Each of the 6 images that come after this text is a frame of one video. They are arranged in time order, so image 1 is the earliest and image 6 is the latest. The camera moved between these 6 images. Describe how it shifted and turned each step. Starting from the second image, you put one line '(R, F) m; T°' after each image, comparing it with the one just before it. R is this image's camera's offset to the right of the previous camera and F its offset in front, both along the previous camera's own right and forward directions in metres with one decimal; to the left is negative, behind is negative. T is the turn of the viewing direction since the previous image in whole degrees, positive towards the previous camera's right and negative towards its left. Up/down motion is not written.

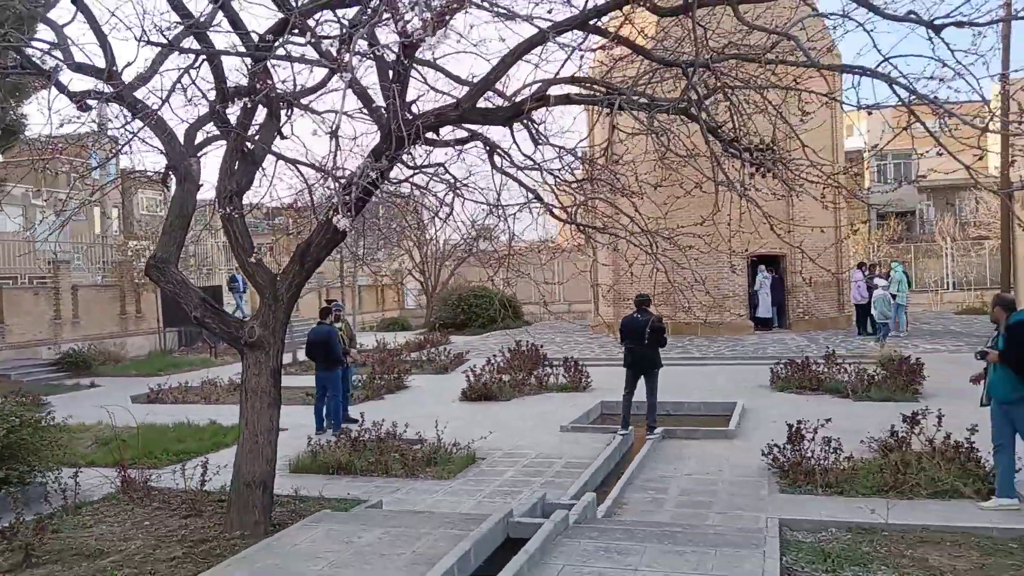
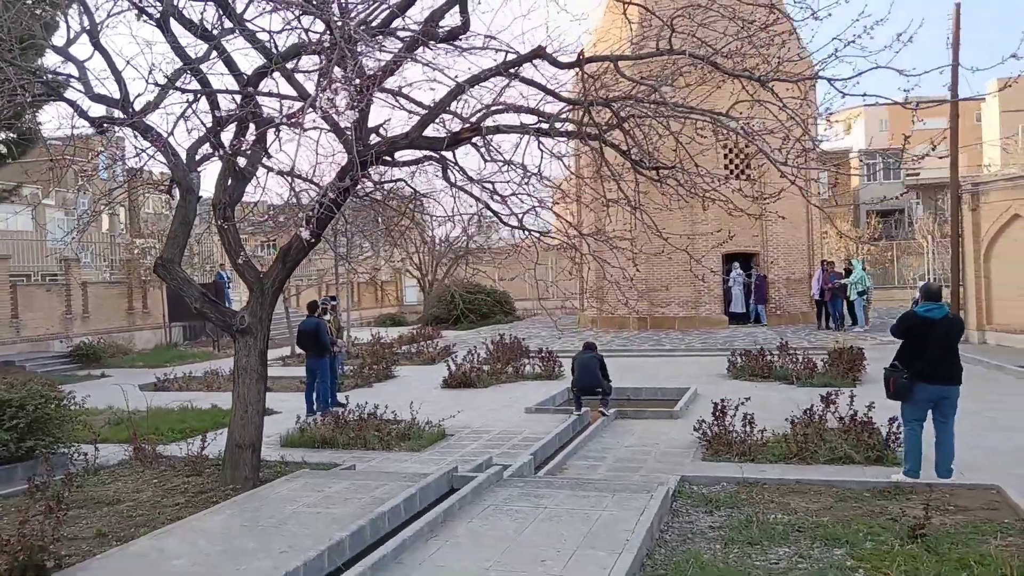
(+0.4, -1.1) m; 0°
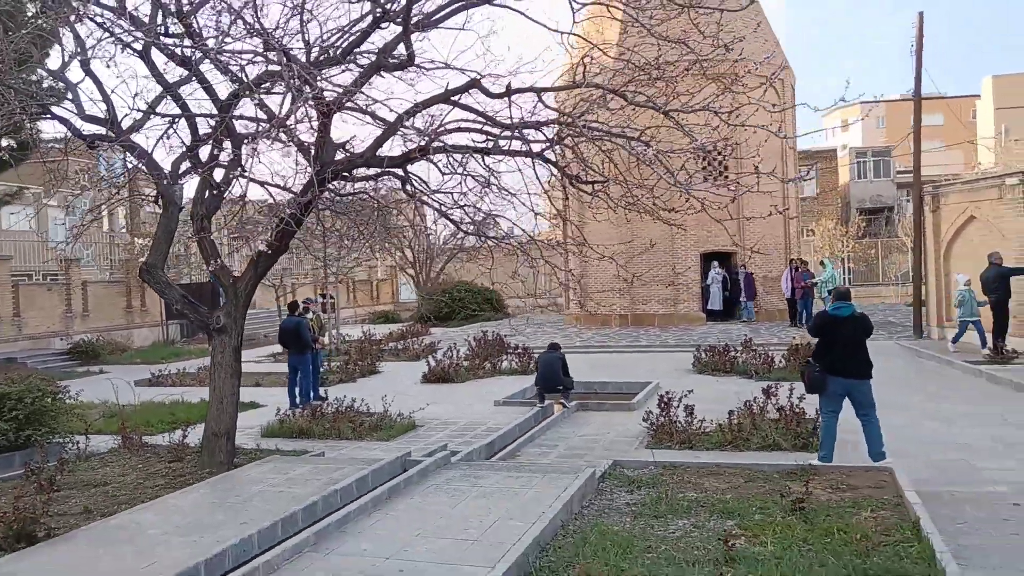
(+0.5, -0.7) m; 0°
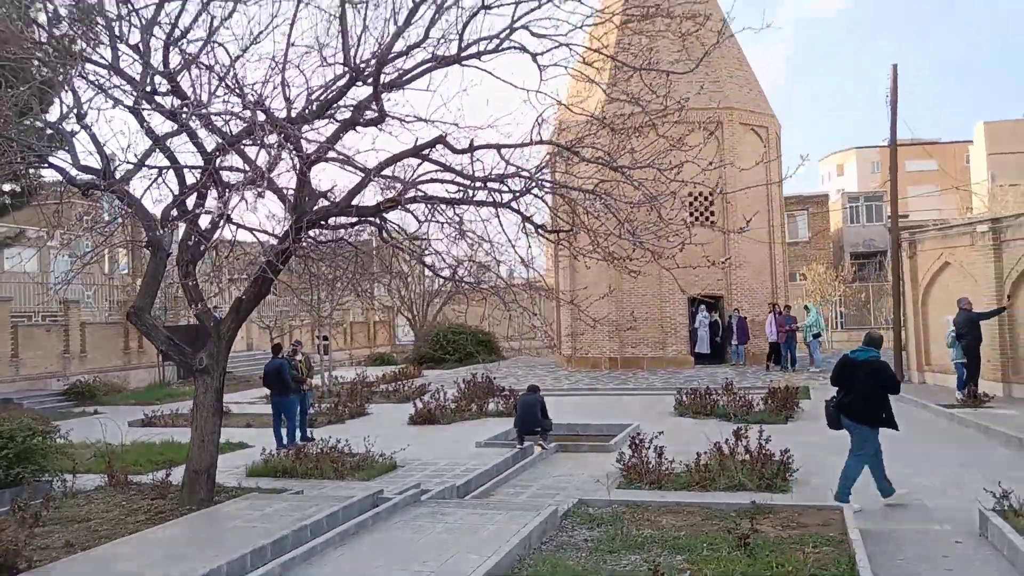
(+0.3, -0.4) m; 0°
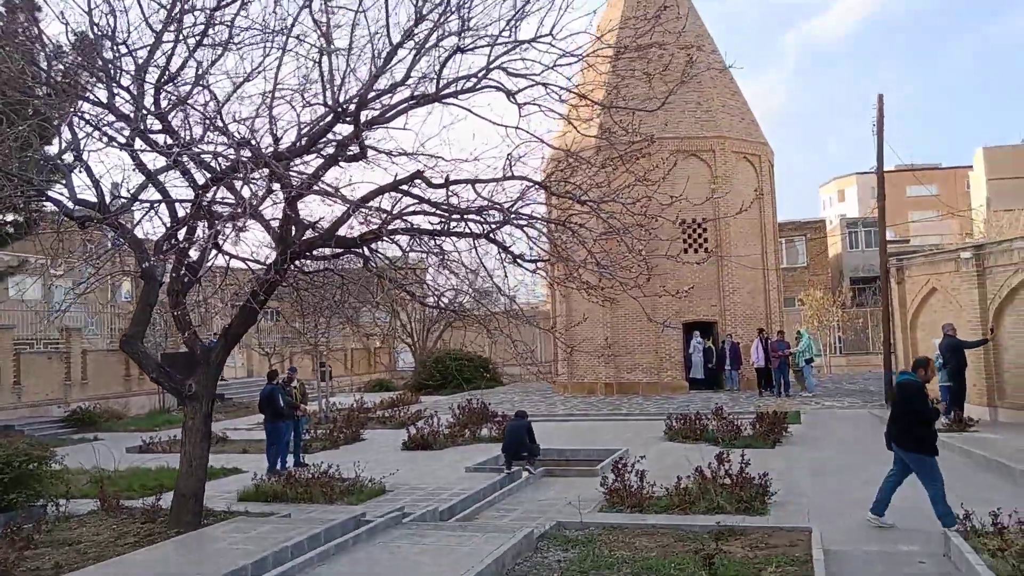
(+0.2, -0.2) m; 0°
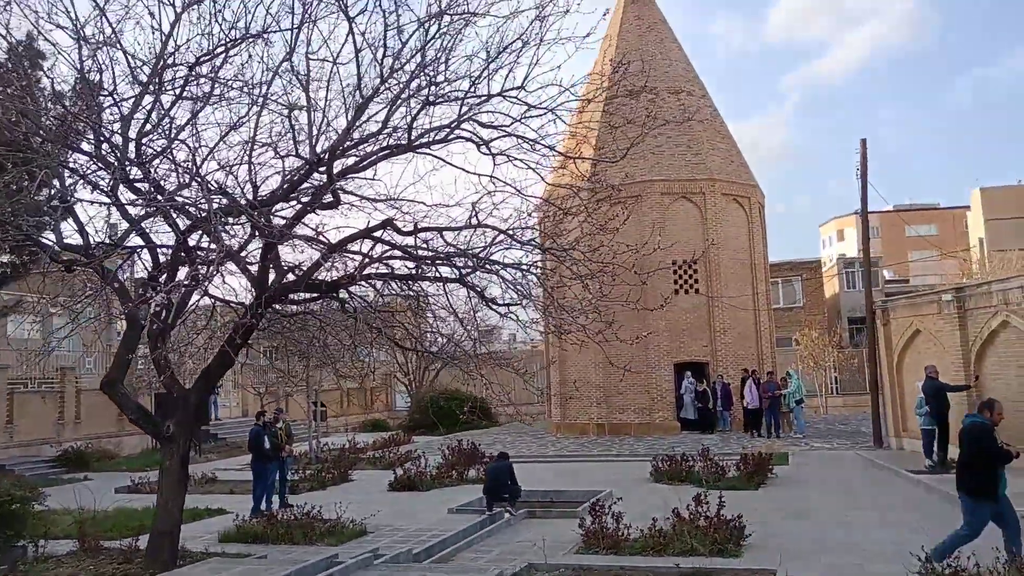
(+0.3, -0.2) m; 0°
